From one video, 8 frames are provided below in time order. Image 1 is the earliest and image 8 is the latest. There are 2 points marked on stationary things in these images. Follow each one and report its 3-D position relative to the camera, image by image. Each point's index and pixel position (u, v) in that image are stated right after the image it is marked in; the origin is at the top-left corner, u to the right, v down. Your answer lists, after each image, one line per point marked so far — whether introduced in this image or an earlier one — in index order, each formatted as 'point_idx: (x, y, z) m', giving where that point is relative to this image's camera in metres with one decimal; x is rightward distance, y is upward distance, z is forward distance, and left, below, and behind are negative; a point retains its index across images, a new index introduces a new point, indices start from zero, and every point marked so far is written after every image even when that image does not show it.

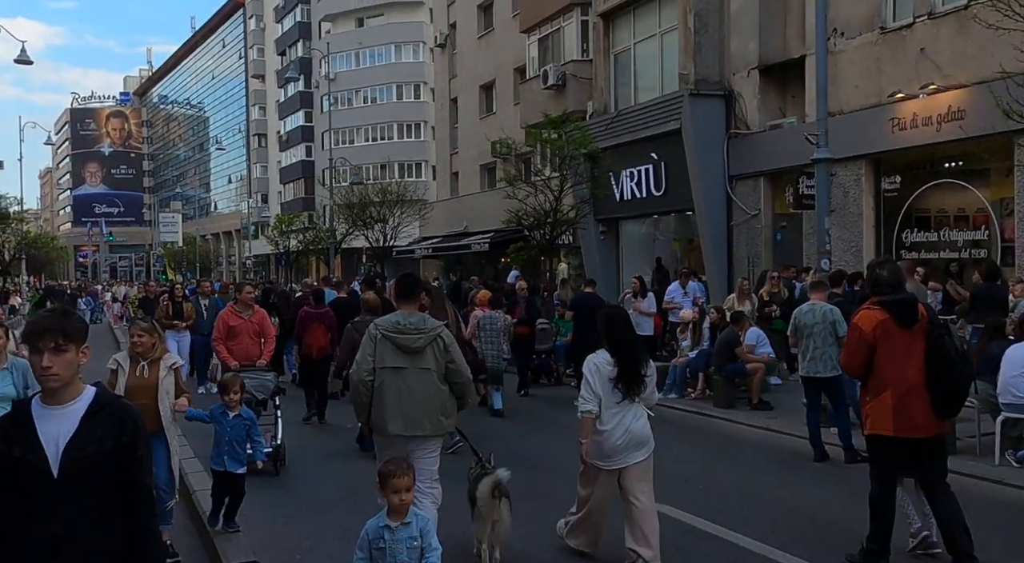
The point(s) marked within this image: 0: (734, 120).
0: (+4.6, +3.4, +18.9) m
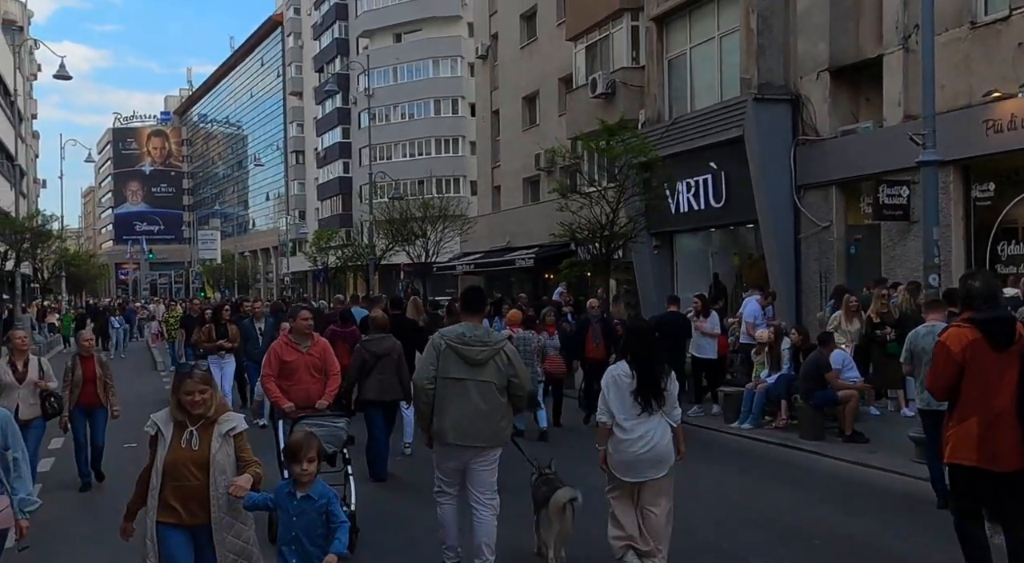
0: (+5.6, +3.0, +17.7) m
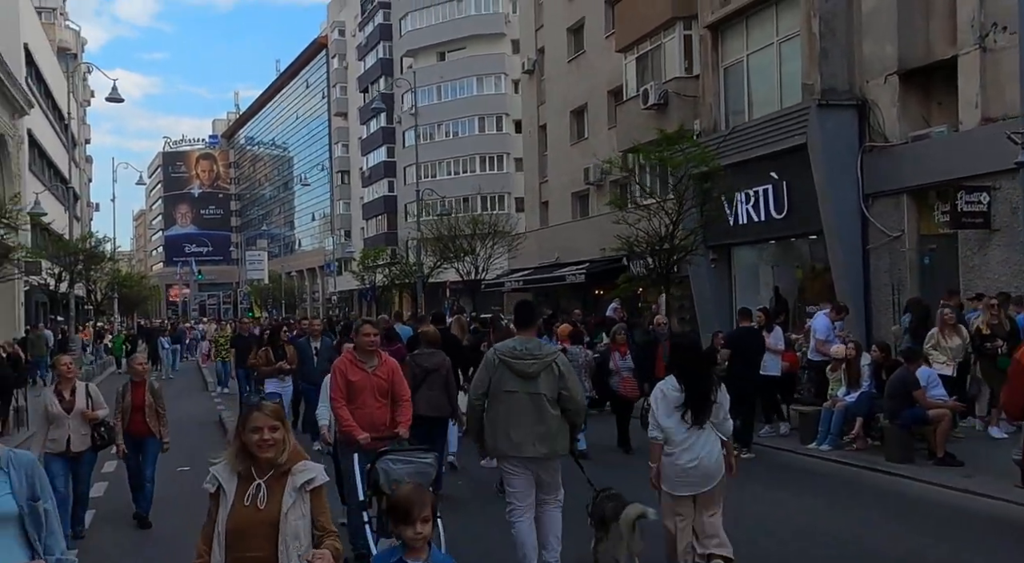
0: (+6.6, +2.8, +17.0) m
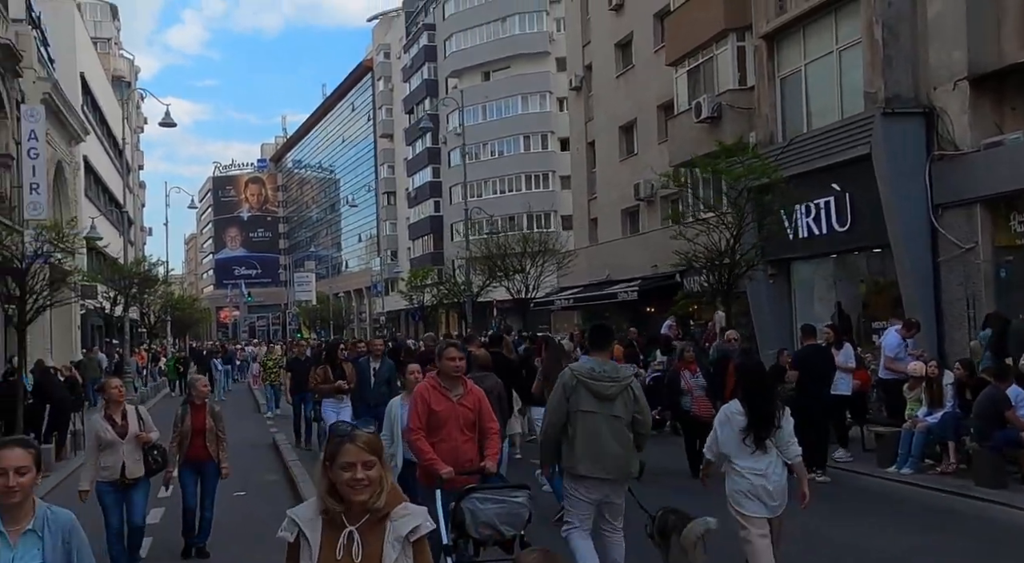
0: (+7.6, +2.5, +16.4) m
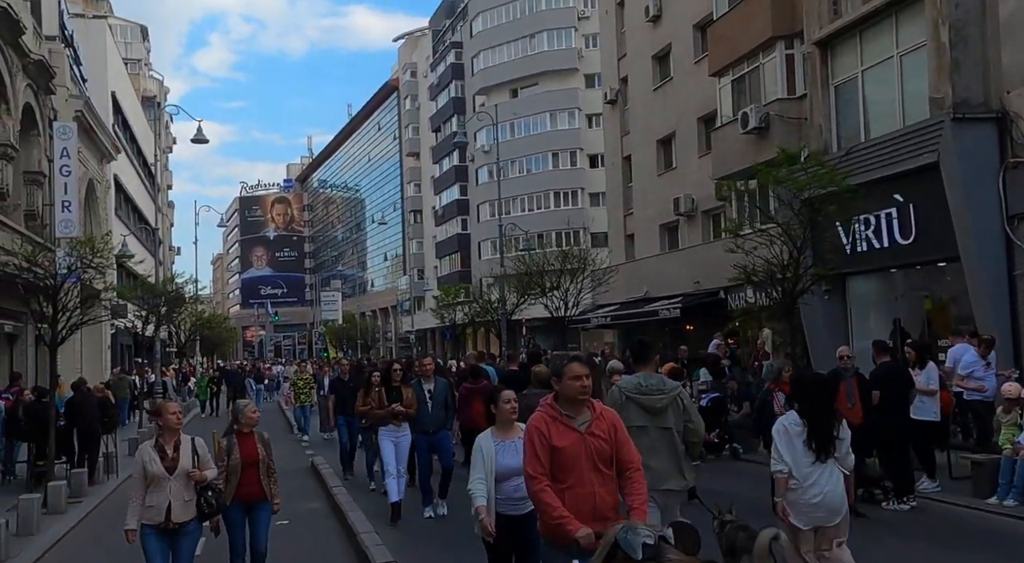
0: (+8.5, +2.3, +15.5) m
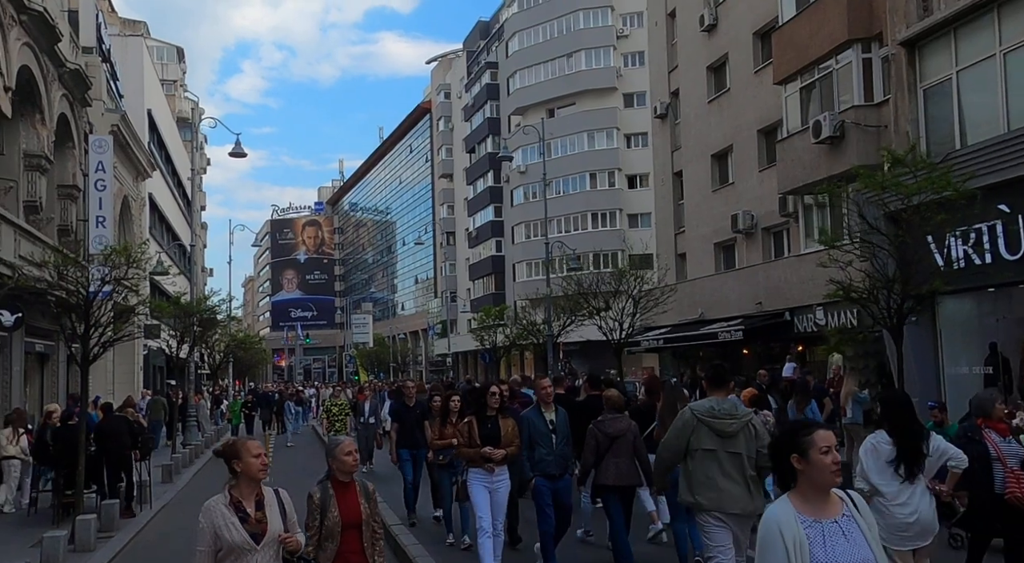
0: (+9.6, +2.0, +13.8) m
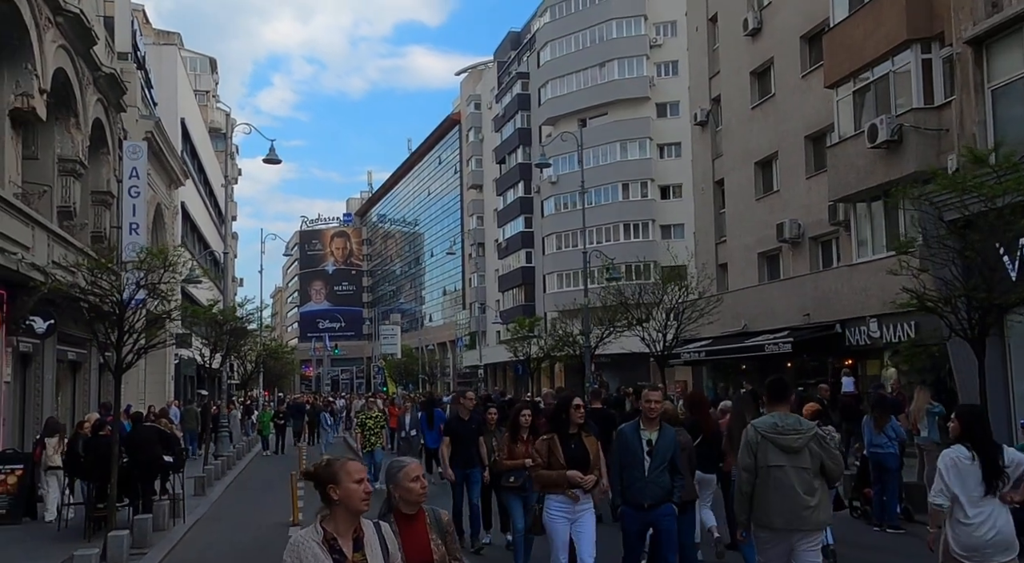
0: (+10.3, +1.9, +12.9) m
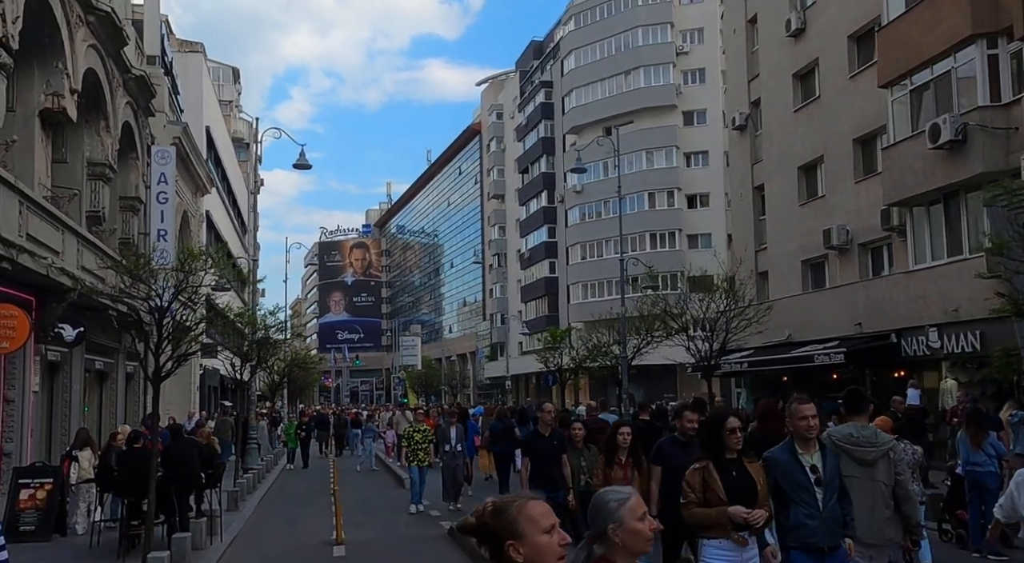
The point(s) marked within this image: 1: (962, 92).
0: (+11.1, +1.8, +11.9) m
1: (+9.8, +4.1, +19.8) m
